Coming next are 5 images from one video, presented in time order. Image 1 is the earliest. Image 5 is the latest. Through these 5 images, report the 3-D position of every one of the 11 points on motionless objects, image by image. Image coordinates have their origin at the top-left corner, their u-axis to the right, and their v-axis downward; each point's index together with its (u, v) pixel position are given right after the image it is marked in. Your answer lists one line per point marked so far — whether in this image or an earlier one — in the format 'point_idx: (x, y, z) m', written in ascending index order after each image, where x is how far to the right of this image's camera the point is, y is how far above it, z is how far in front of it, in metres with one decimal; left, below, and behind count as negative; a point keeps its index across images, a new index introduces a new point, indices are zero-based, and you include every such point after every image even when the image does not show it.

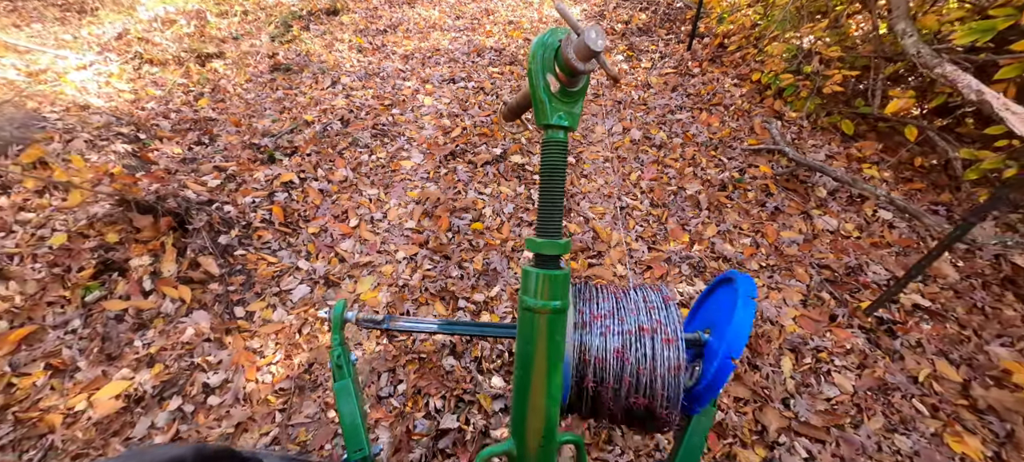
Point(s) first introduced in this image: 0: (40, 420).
0: (-2.7, -1.1, +2.6) m
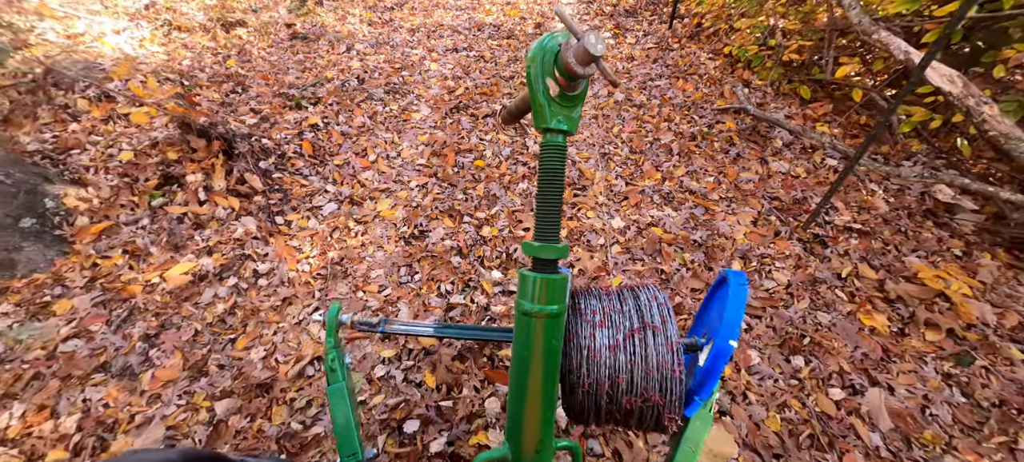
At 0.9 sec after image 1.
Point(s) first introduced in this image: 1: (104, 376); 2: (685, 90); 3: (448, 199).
0: (-2.7, -0.4, +3.1) m
1: (-2.5, -0.9, +2.8) m
2: (+2.3, +1.9, +5.9) m
3: (-0.6, +0.3, +4.1) m
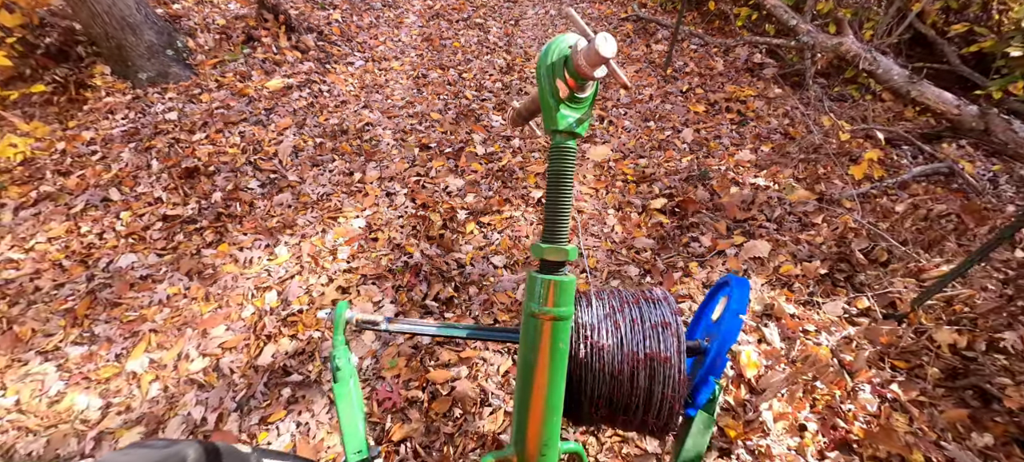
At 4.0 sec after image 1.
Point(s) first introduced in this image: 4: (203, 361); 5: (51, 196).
0: (-3.0, +1.6, +5.0) m
1: (-2.8, +1.1, +4.6) m
2: (+1.6, +4.1, +8.2) m
3: (-1.0, +2.4, +6.2) m
4: (-2.1, -0.9, +2.9) m
5: (-4.0, +0.3, +3.9) m
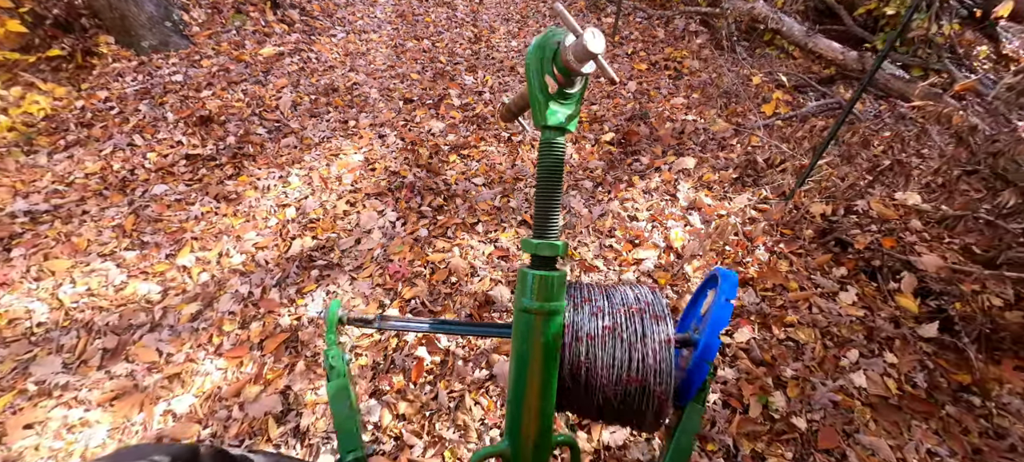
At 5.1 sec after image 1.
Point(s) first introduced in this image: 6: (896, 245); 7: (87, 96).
0: (-3.4, +2.2, +5.6) m
1: (-3.1, +1.7, +5.2) m
2: (+0.9, +4.9, +9.0) m
3: (-1.5, +3.1, +6.9) m
4: (-2.2, -0.2, +3.6) m
5: (-4.3, +0.9, +4.4) m
6: (+3.0, -0.1, +3.5) m
7: (-4.6, +1.5, +4.9) m
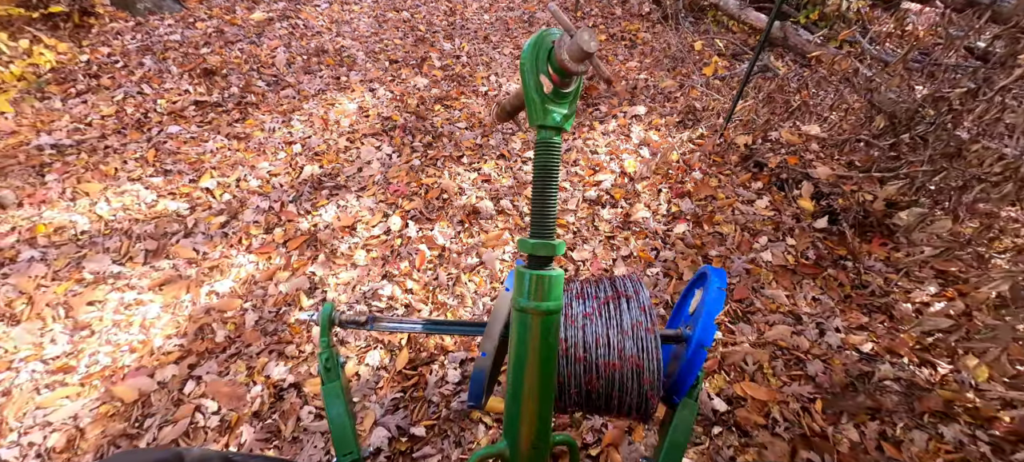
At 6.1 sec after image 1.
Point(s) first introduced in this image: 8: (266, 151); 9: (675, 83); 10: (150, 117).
0: (-3.8, +2.9, +6.0) m
1: (-3.5, +2.4, +5.7) m
2: (+0.2, +5.7, +9.7) m
3: (-2.0, +3.8, +7.4) m
4: (-2.4, +0.5, +4.1) m
5: (-4.5, +1.5, +4.8) m
6: (+2.8, +0.7, +4.3) m
7: (-4.9, +2.1, +5.2) m
8: (-2.5, +0.8, +4.4) m
9: (+2.2, +2.0, +5.9) m
10: (-3.7, +1.2, +4.6) m
